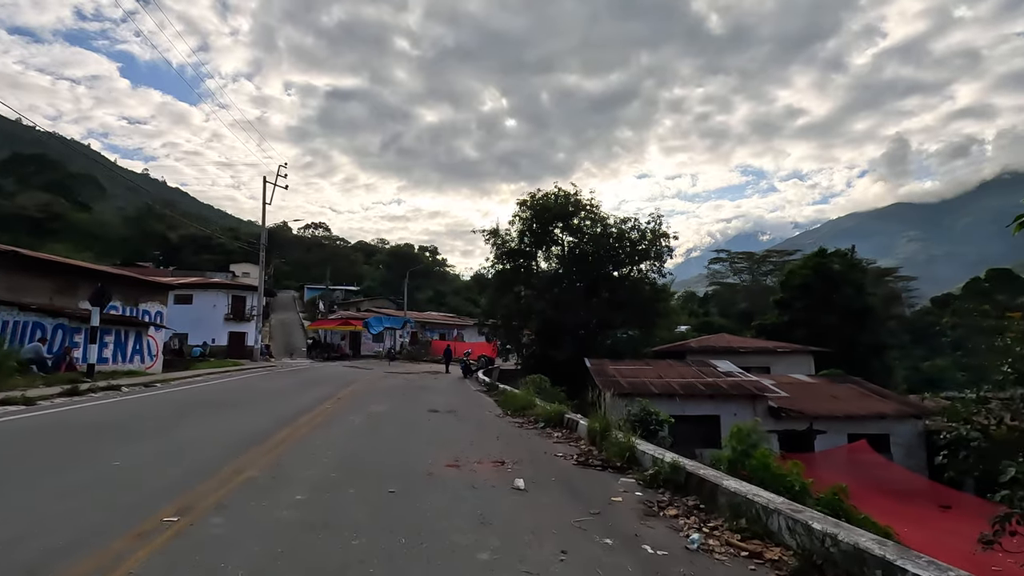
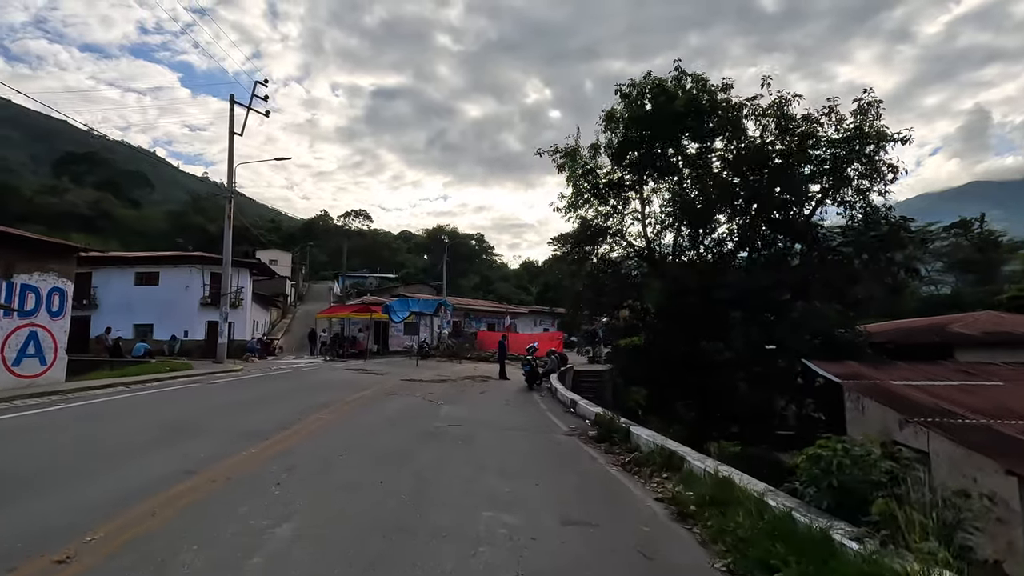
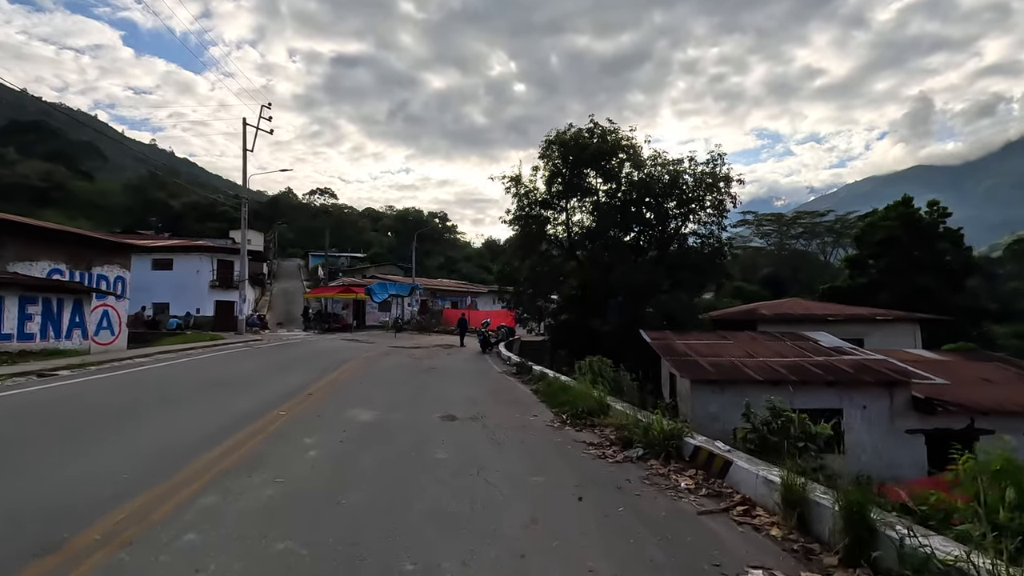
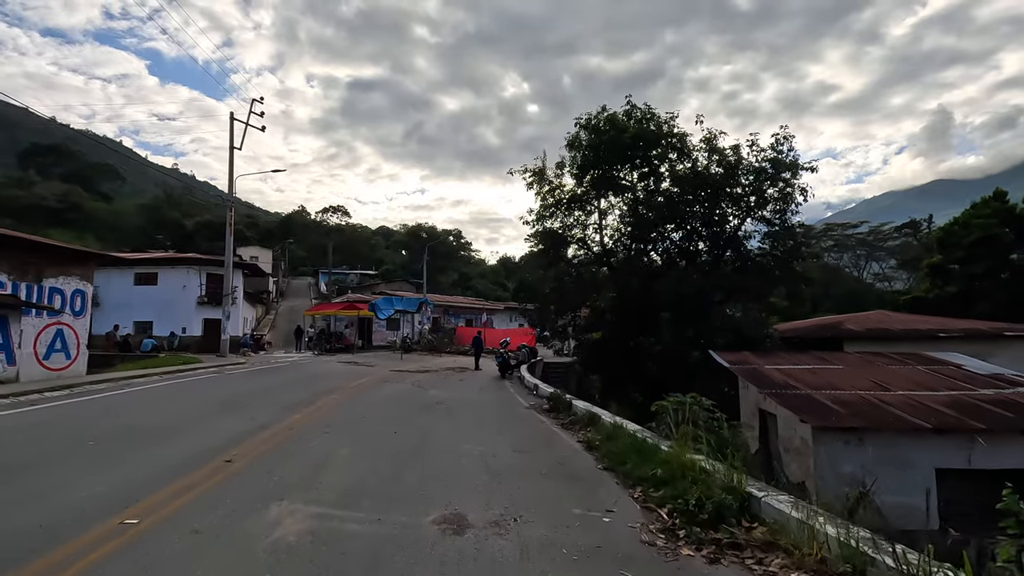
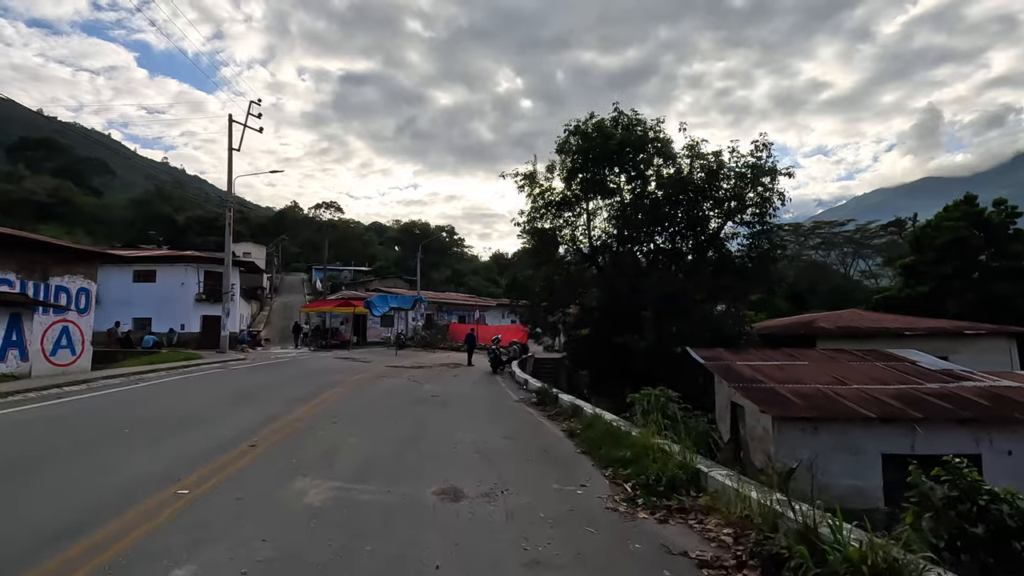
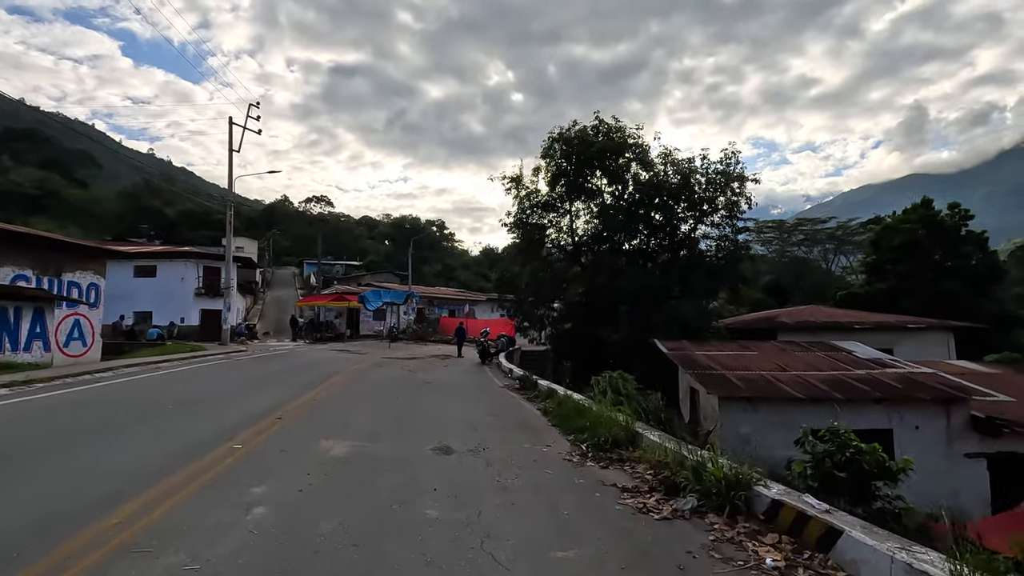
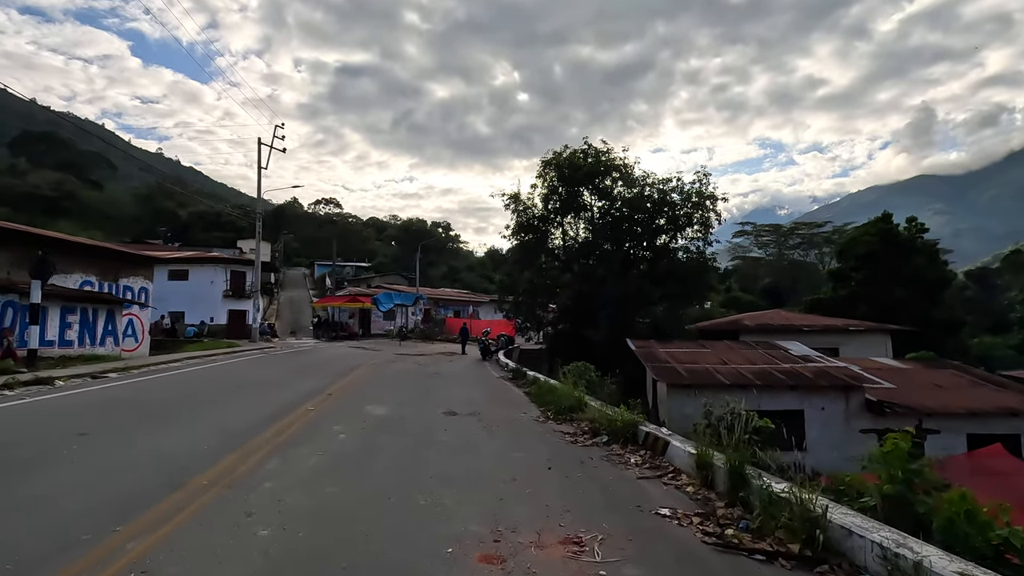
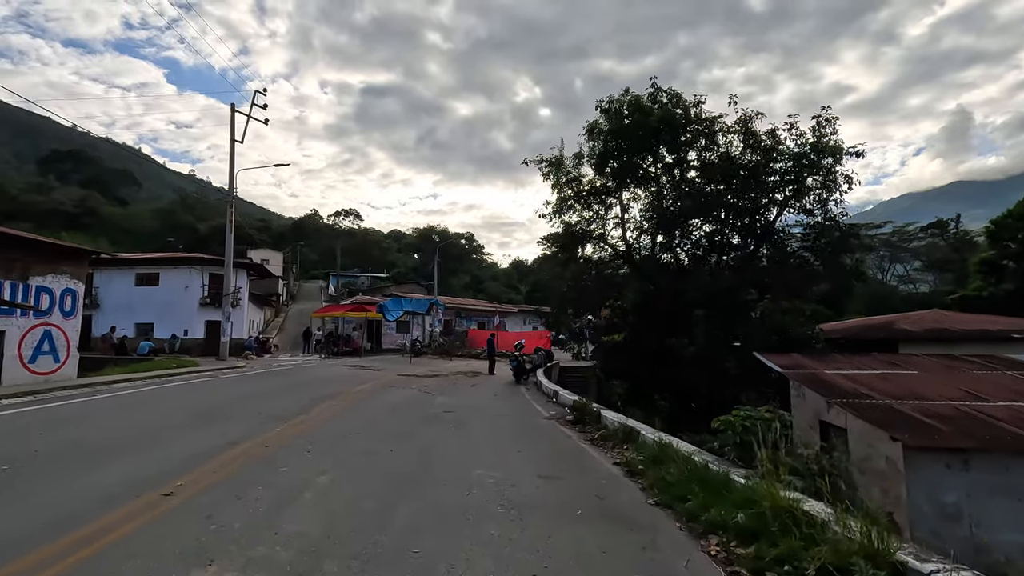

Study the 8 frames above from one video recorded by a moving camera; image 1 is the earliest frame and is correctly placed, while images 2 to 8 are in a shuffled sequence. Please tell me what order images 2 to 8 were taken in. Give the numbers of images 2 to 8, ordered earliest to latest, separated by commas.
7, 3, 6, 5, 4, 8, 2
